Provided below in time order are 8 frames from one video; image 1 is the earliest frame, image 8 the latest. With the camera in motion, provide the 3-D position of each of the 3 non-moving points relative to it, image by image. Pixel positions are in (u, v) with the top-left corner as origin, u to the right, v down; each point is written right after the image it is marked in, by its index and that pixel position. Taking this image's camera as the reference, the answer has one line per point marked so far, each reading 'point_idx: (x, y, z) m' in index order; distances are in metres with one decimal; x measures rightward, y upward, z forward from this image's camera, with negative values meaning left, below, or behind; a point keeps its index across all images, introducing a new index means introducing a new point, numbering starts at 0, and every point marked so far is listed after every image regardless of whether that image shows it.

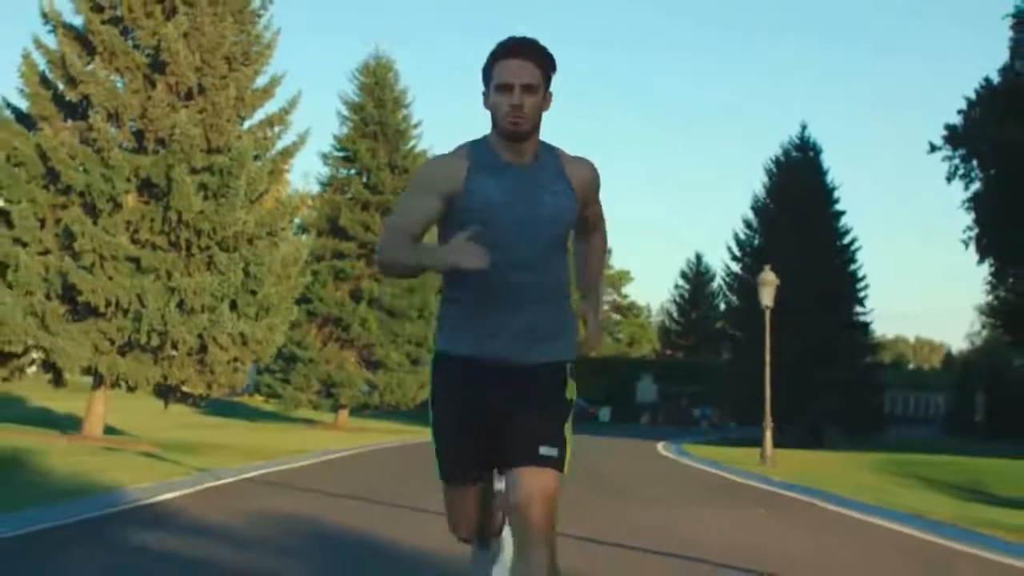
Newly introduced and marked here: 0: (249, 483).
0: (-3.1, -2.4, +17.9) m
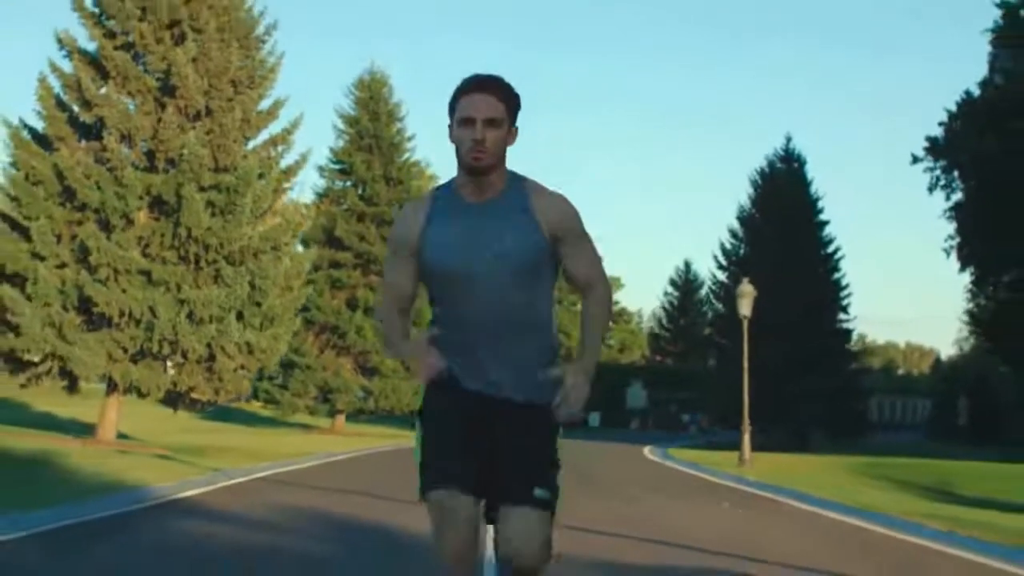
0: (-3.3, -2.6, +19.5) m
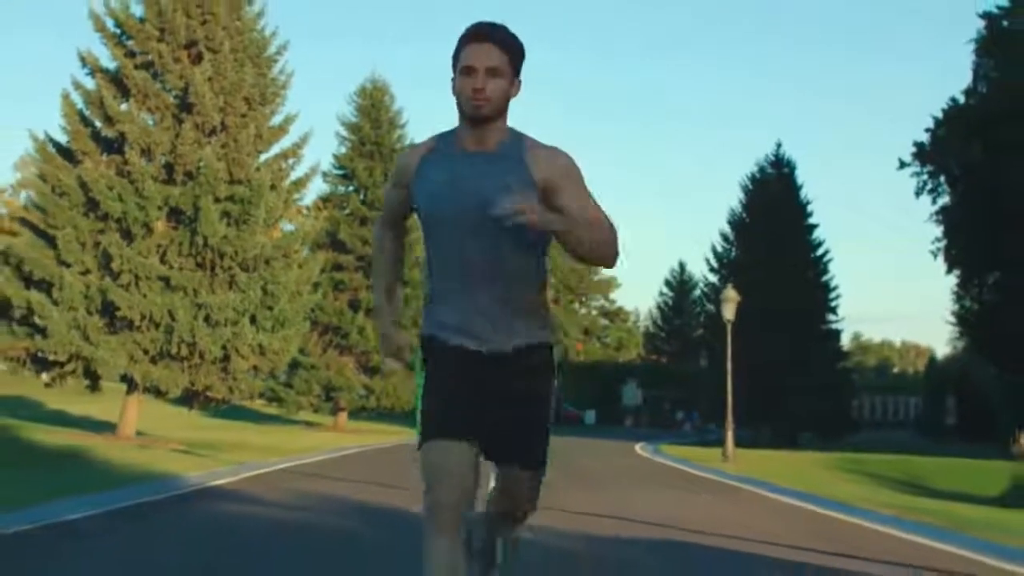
0: (-3.3, -2.7, +21.4) m
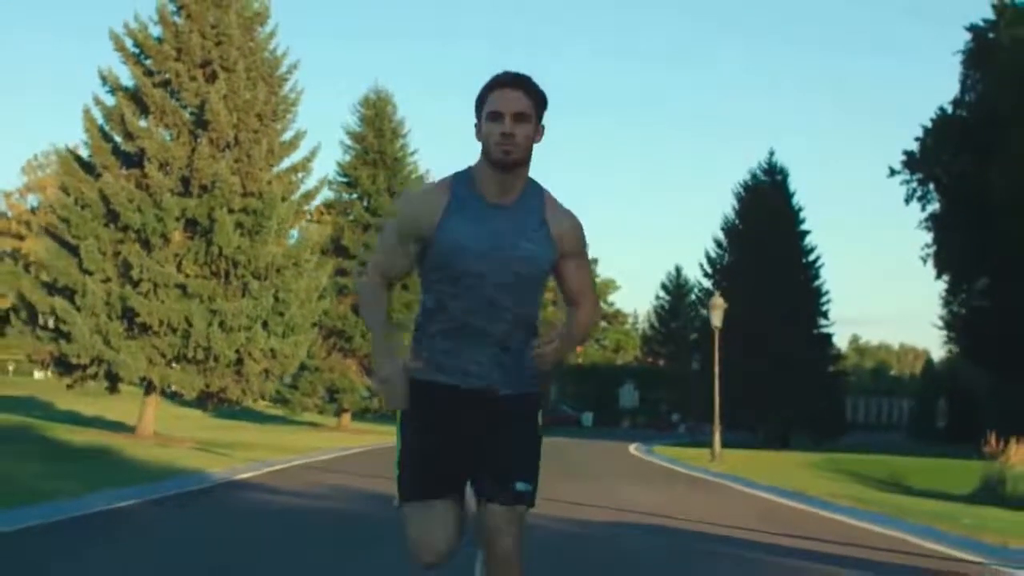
0: (-3.4, -2.9, +23.1) m
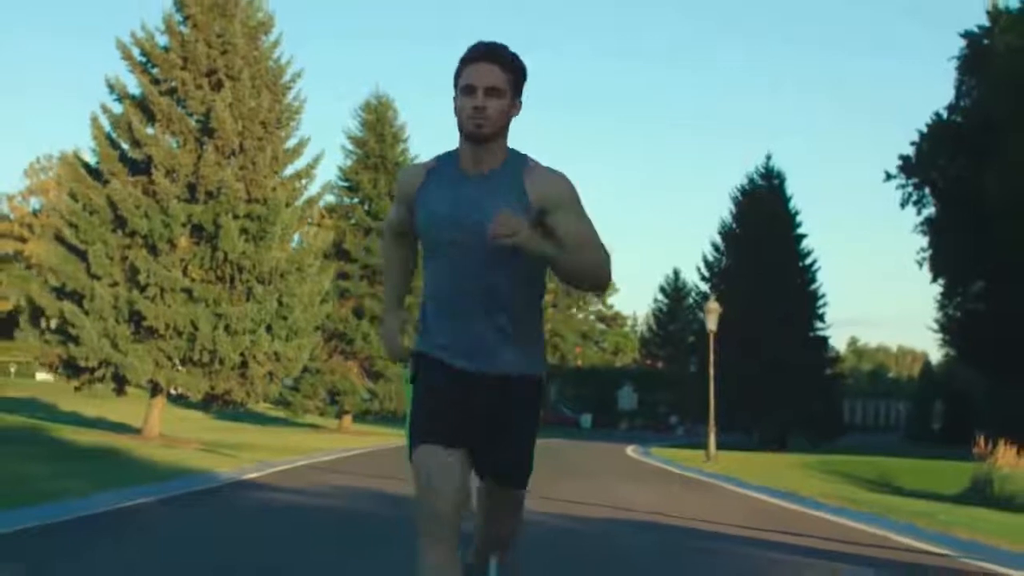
0: (-3.4, -3.0, +23.8) m
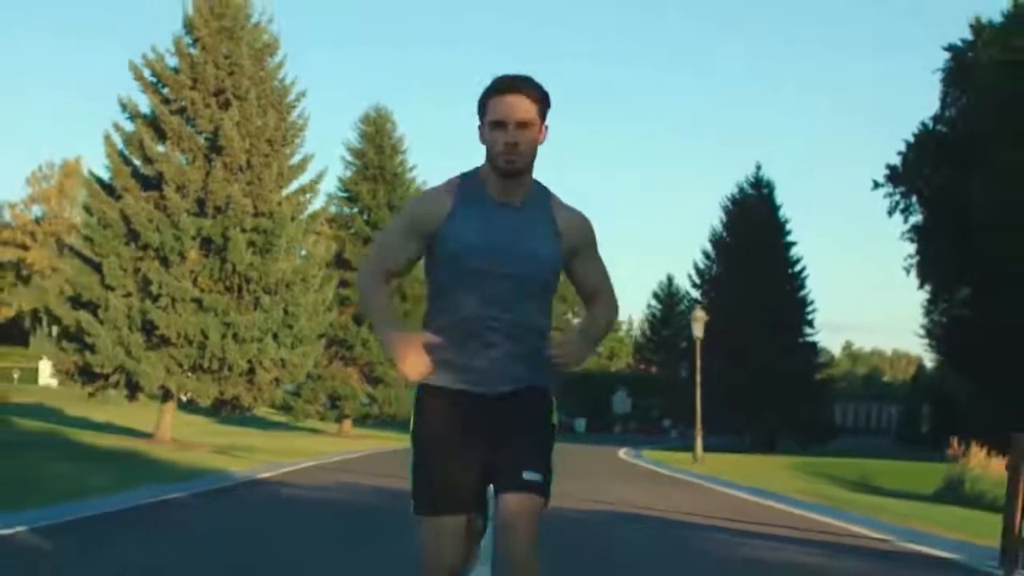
0: (-3.5, -3.2, +25.4) m
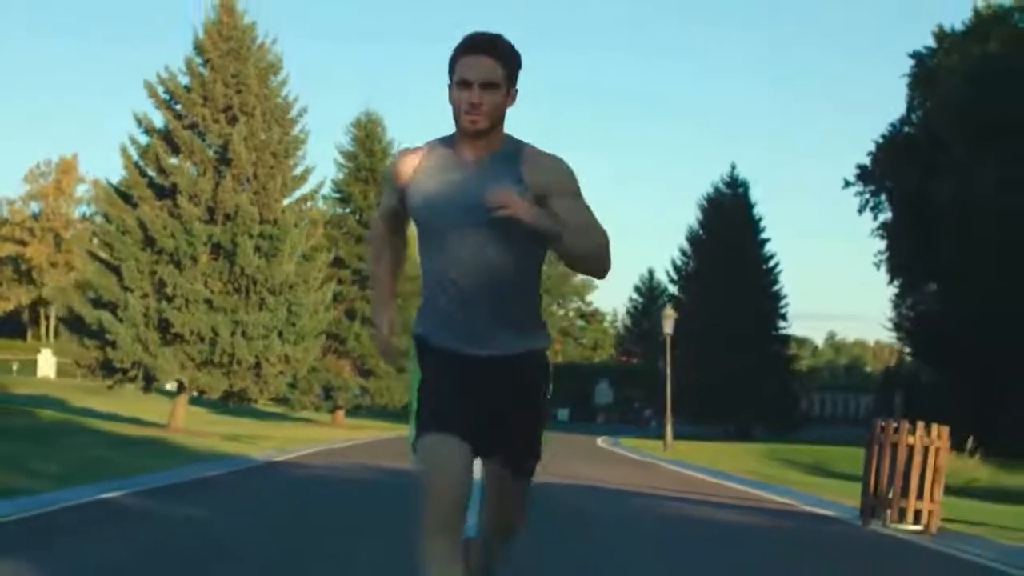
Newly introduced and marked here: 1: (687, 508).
0: (-3.8, -3.3, +28.7) m
1: (+2.3, -3.0, +19.5) m
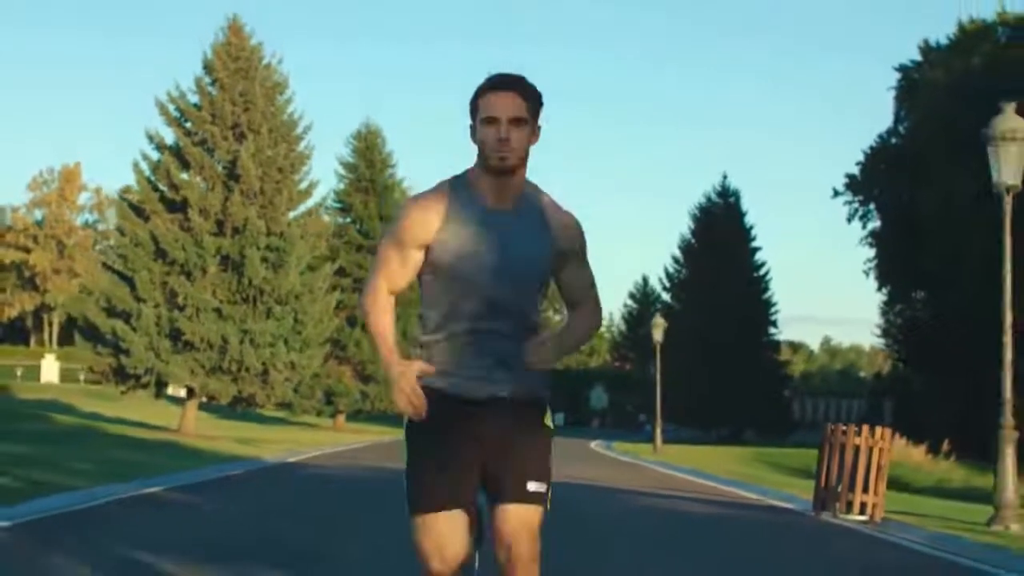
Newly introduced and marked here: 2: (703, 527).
0: (-3.9, -3.5, +30.4) m
1: (+2.3, -3.2, +21.3) m
2: (+2.4, -3.0, +18.1) m
